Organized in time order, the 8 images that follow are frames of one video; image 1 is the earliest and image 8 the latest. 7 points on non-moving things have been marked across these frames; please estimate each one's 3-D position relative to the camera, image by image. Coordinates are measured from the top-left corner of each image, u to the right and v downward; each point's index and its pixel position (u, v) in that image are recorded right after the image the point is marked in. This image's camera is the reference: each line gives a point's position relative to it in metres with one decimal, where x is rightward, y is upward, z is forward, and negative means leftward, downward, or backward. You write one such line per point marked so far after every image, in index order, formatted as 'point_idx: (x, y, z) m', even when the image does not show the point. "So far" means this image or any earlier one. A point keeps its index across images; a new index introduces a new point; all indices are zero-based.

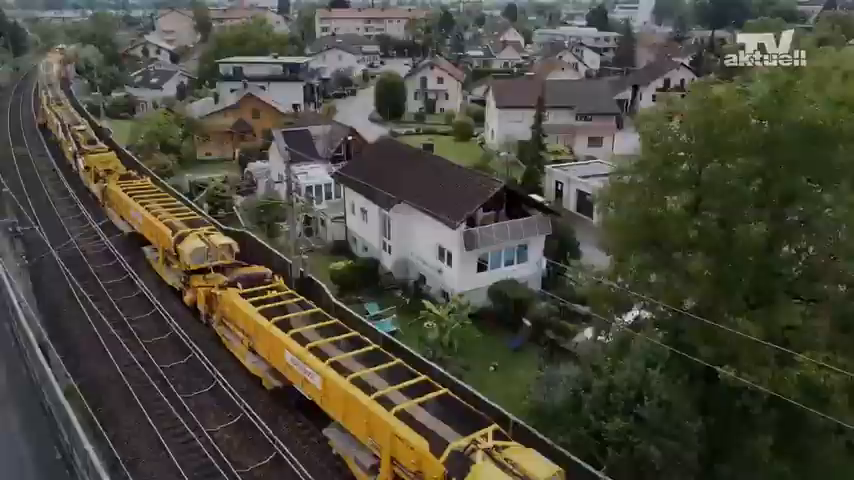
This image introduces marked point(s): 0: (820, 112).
0: (+4.7, +1.6, +7.6) m
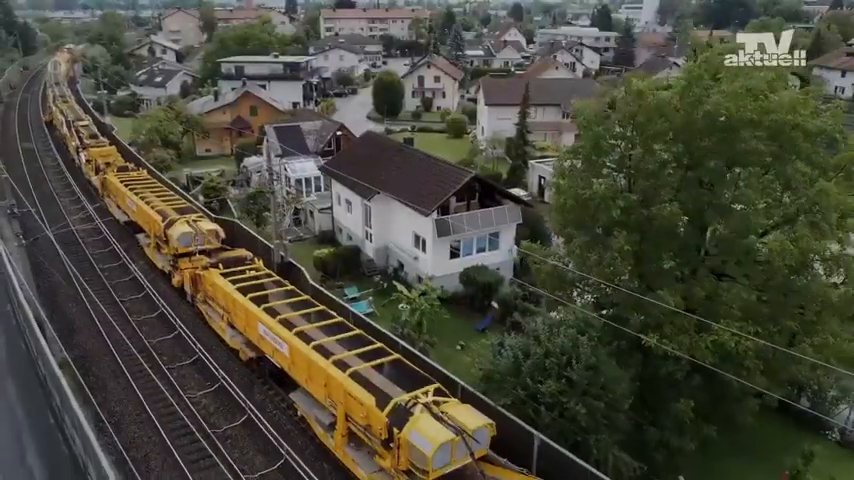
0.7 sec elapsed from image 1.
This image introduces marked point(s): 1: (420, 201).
0: (+4.0, +1.9, +8.4) m
1: (-0.3, +1.0, +15.9) m
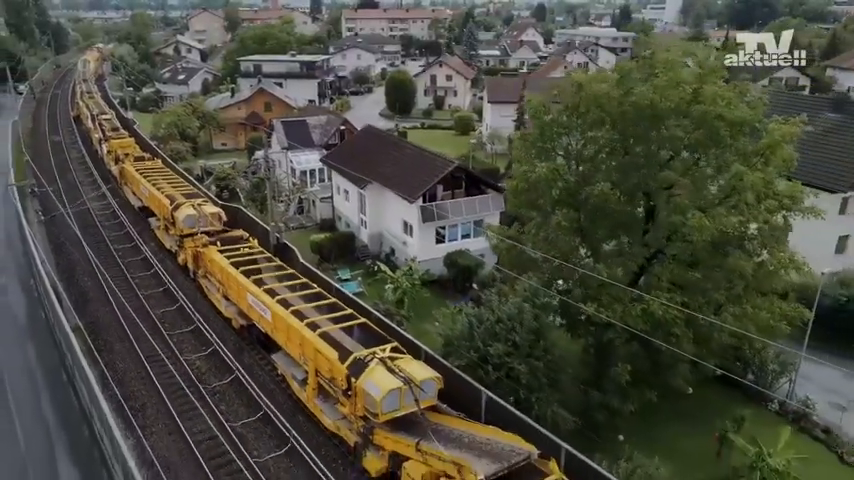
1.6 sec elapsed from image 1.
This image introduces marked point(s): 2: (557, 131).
0: (+3.4, +2.2, +9.4) m
1: (-0.6, +1.4, +17.0) m
2: (+2.2, +1.8, +10.3) m
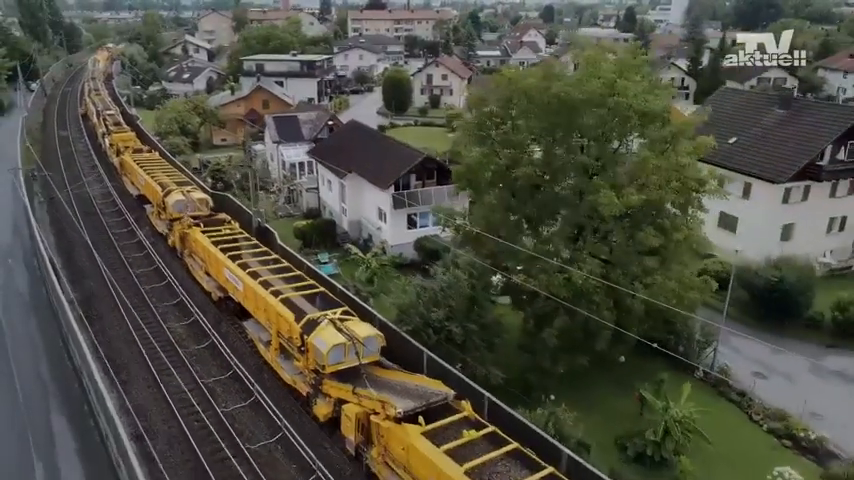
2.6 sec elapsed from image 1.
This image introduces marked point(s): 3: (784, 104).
0: (+2.5, +2.6, +10.6) m
1: (-1.4, +1.8, +18.3) m
2: (+1.3, +2.2, +11.6) m
3: (+10.5, +4.0, +18.3) m
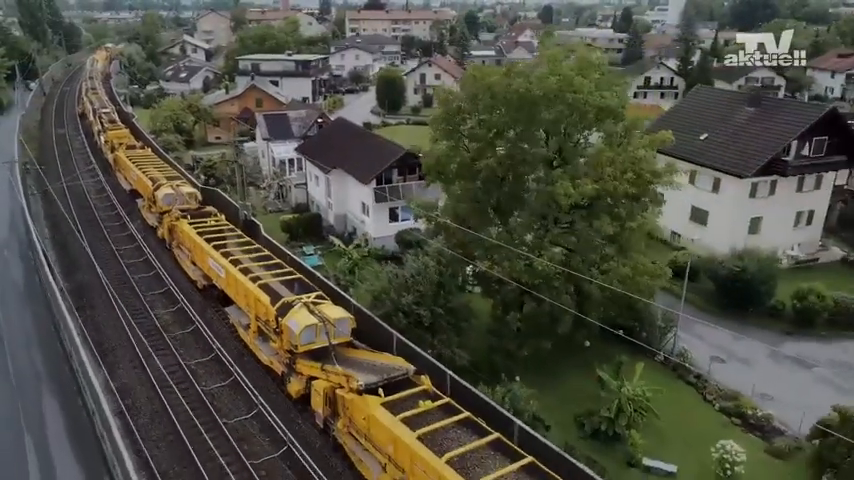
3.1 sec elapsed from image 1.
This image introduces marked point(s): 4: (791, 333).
0: (+1.9, +2.8, +11.3) m
1: (-2.0, +2.0, +19.0) m
2: (+0.7, +2.5, +12.2) m
3: (+9.9, +4.2, +19.0) m
4: (+8.9, -2.3, +15.1) m
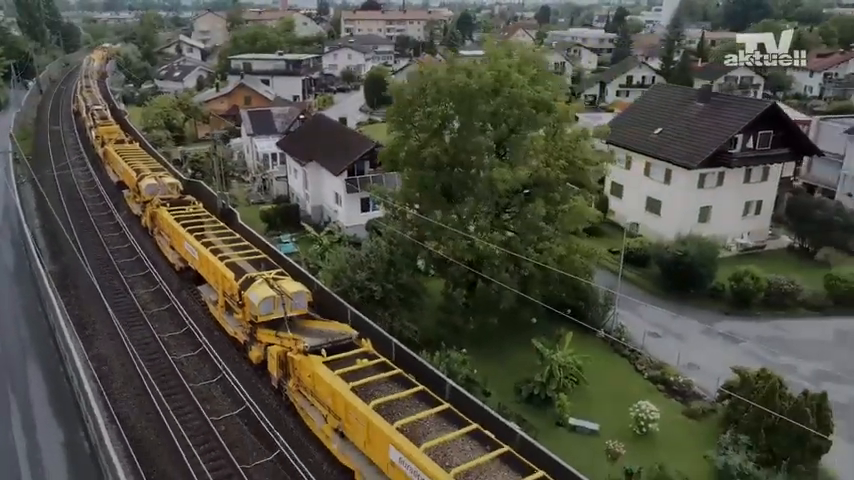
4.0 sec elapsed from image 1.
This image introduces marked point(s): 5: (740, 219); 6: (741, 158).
0: (+0.9, +3.2, +12.4) m
1: (-3.0, +2.4, +20.1) m
2: (-0.3, +2.8, +13.3) m
3: (+8.9, +4.6, +20.1) m
4: (+7.9, -1.9, +16.2) m
5: (+9.9, +0.6, +19.7) m
6: (+9.2, +2.4, +18.3) m
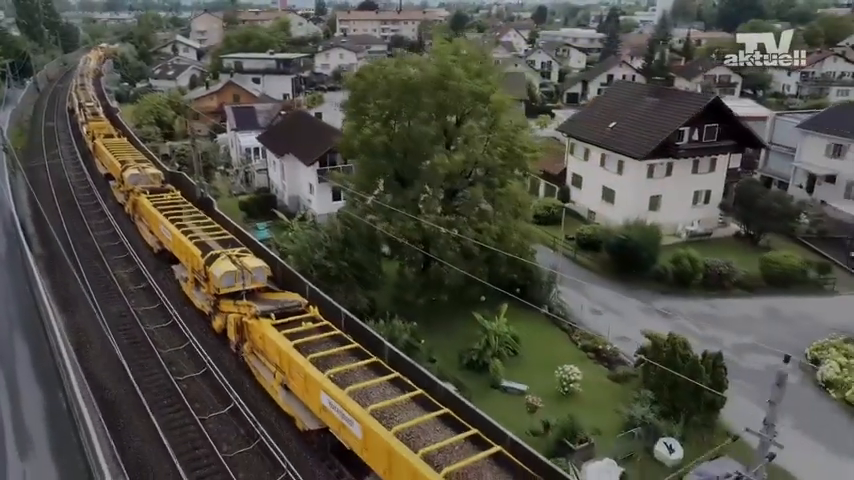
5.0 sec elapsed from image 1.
0: (-0.2, +3.6, +13.6) m
1: (-4.1, +2.8, +21.3) m
2: (-1.4, +3.3, +14.5) m
3: (+7.8, +5.0, +21.2) m
4: (+6.8, -1.5, +17.4) m
5: (+8.8, +1.1, +20.9) m
6: (+8.1, +2.9, +19.5) m
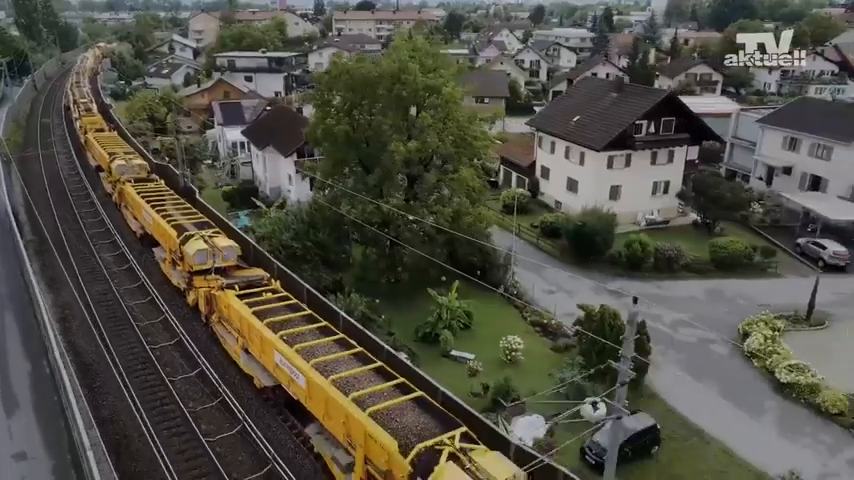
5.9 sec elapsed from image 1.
0: (-1.2, +4.1, +14.7) m
1: (-5.1, +3.3, +22.4) m
2: (-2.4, +3.7, +15.6) m
3: (+6.9, +5.5, +22.3) m
4: (+5.8, -1.0, +18.5) m
5: (+7.9, +1.5, +22.0) m
6: (+7.2, +3.3, +20.6) m
